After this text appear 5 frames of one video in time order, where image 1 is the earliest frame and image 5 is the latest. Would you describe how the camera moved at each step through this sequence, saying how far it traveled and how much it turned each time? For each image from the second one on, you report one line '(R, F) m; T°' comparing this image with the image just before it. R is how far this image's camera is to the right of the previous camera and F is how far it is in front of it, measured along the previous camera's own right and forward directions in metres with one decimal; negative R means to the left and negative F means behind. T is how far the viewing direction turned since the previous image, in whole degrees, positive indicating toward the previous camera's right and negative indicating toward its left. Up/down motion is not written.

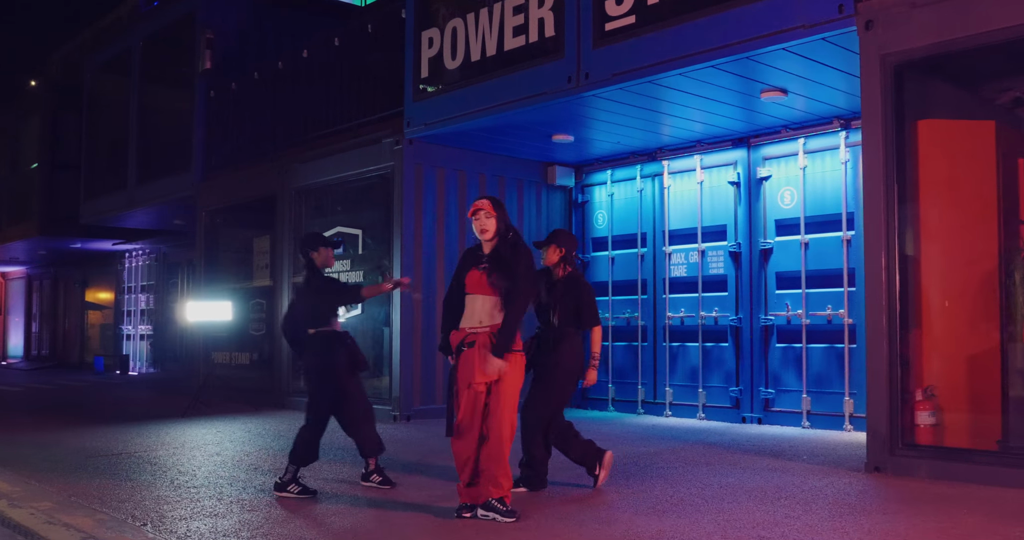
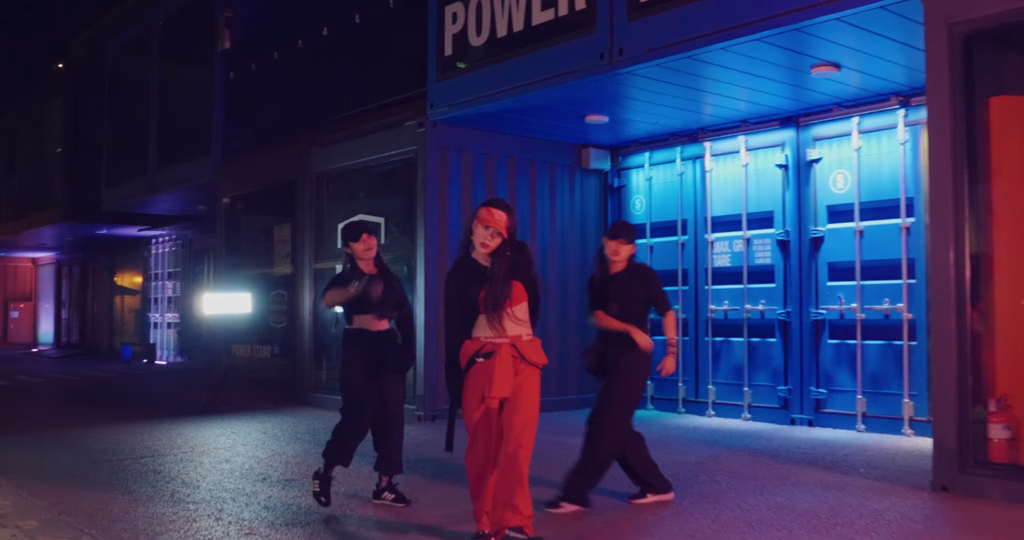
(+0.1, +0.6) m; -2°
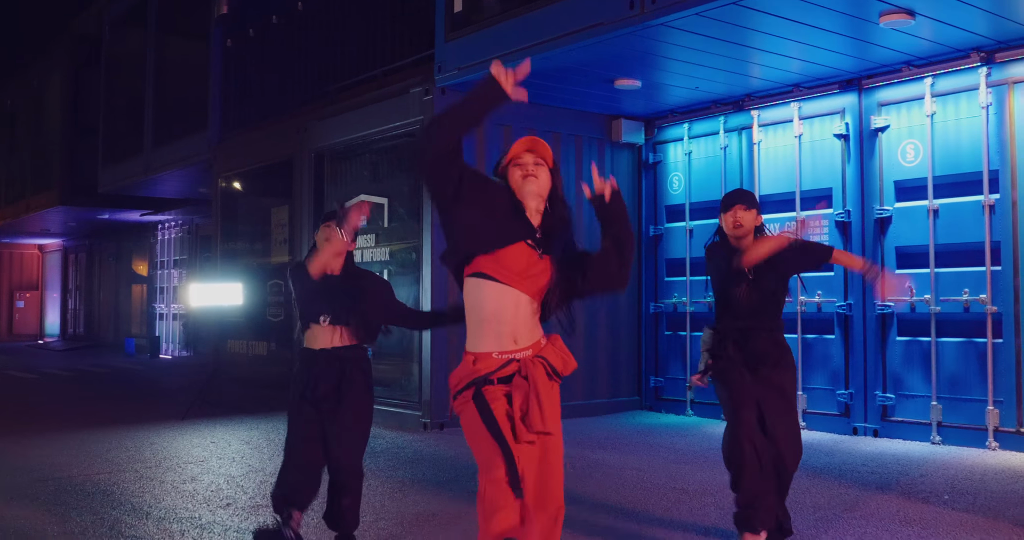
(+0.1, +1.1) m; -2°
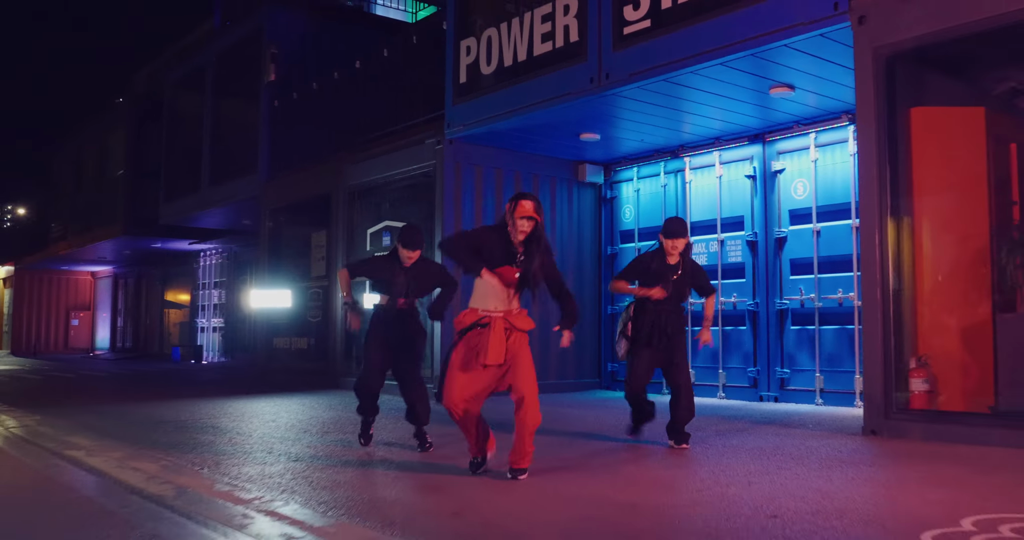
(0.0, -2.5) m; 0°
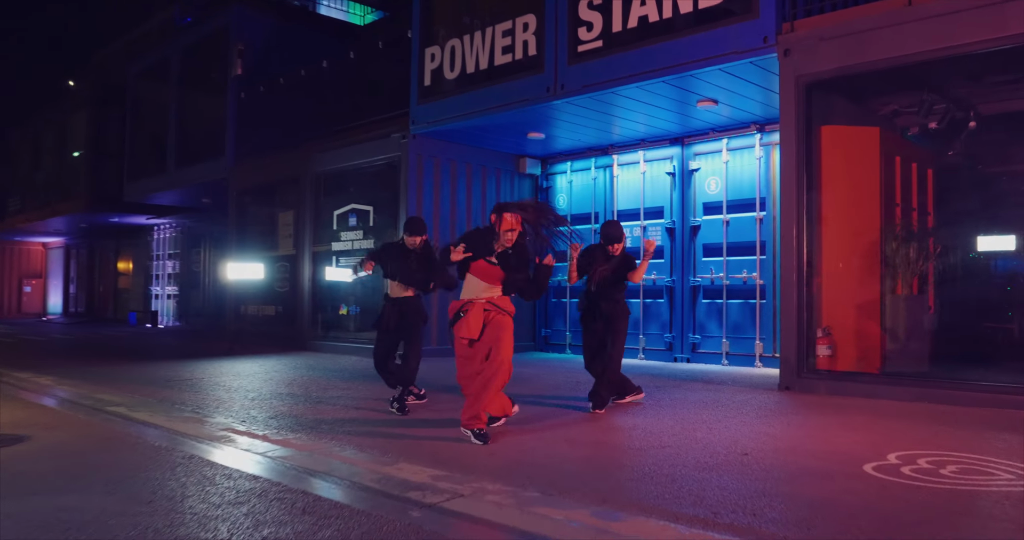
(-0.4, -1.6) m; +5°
